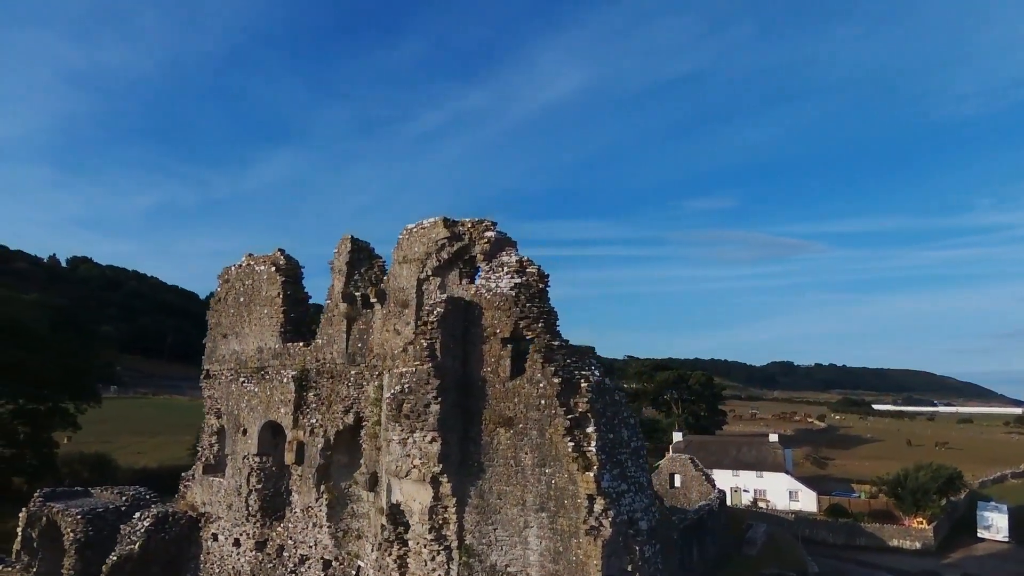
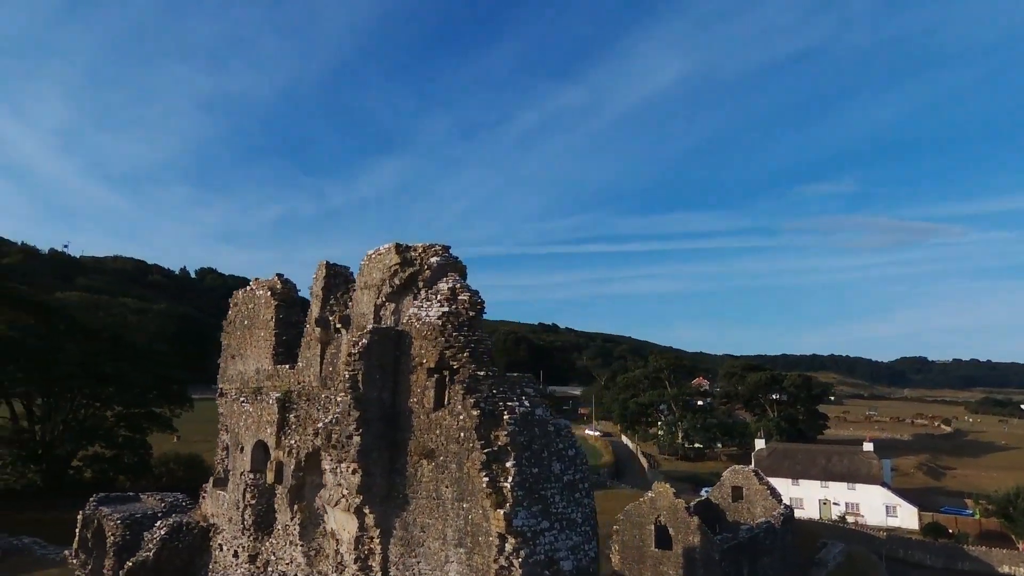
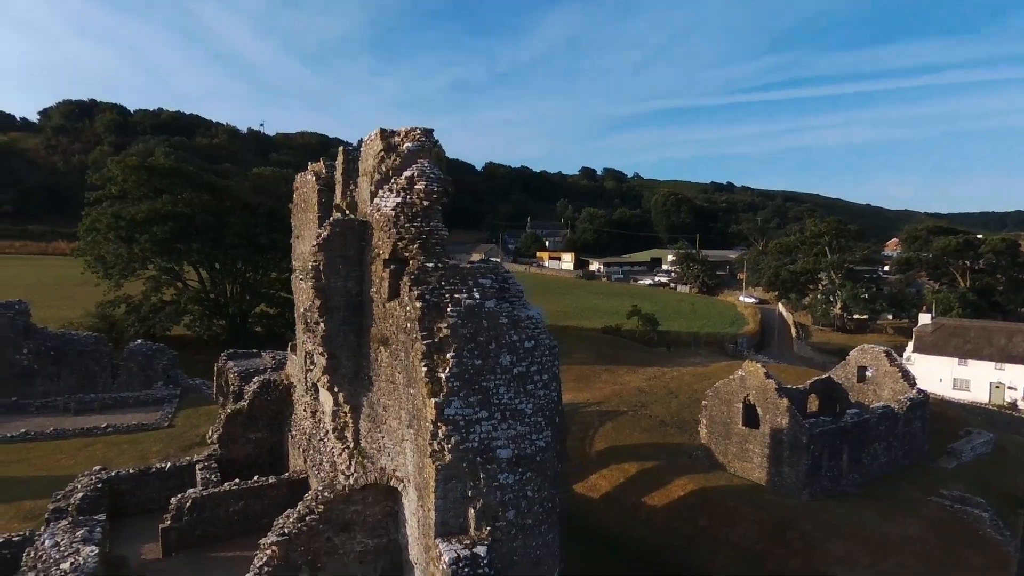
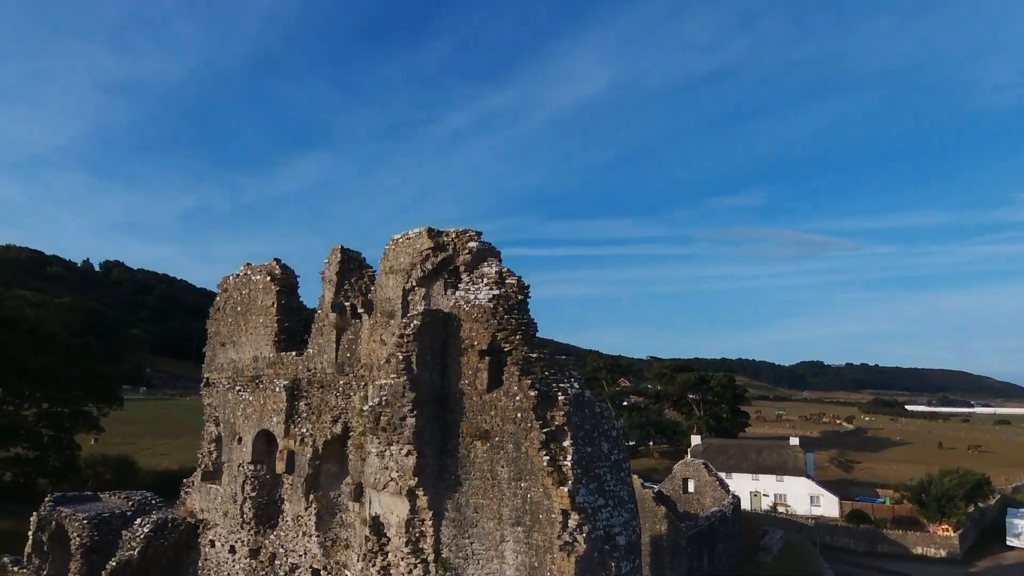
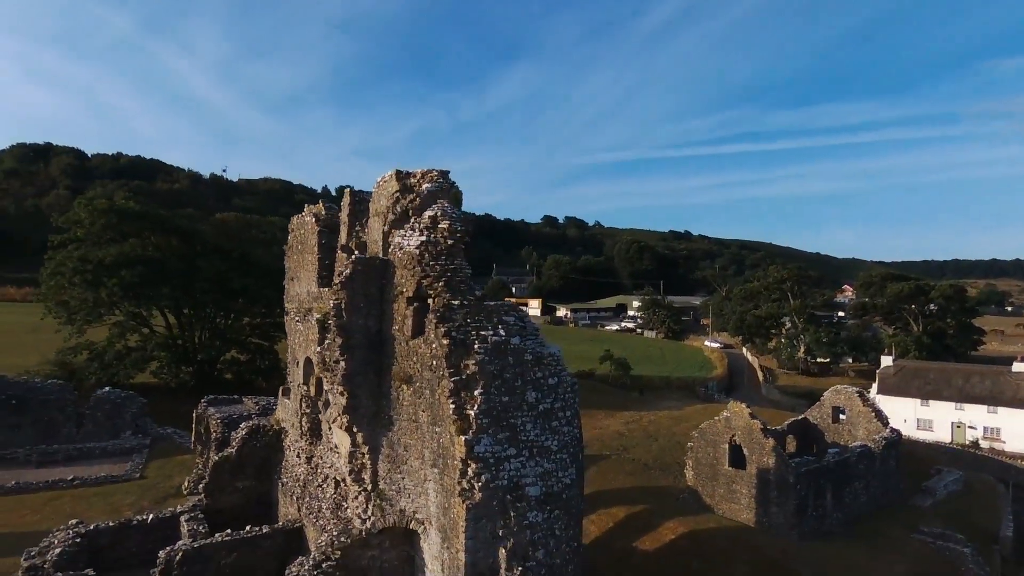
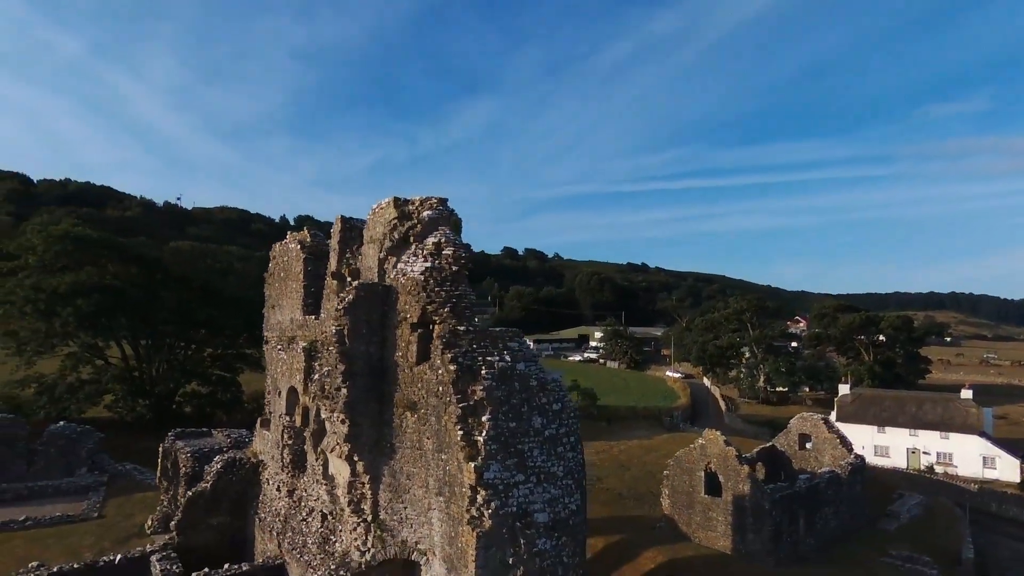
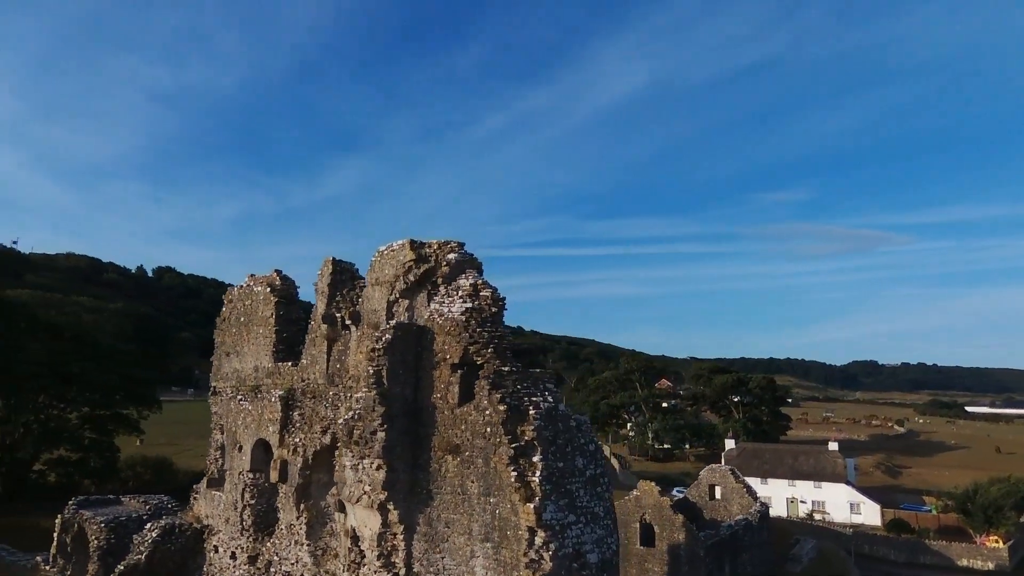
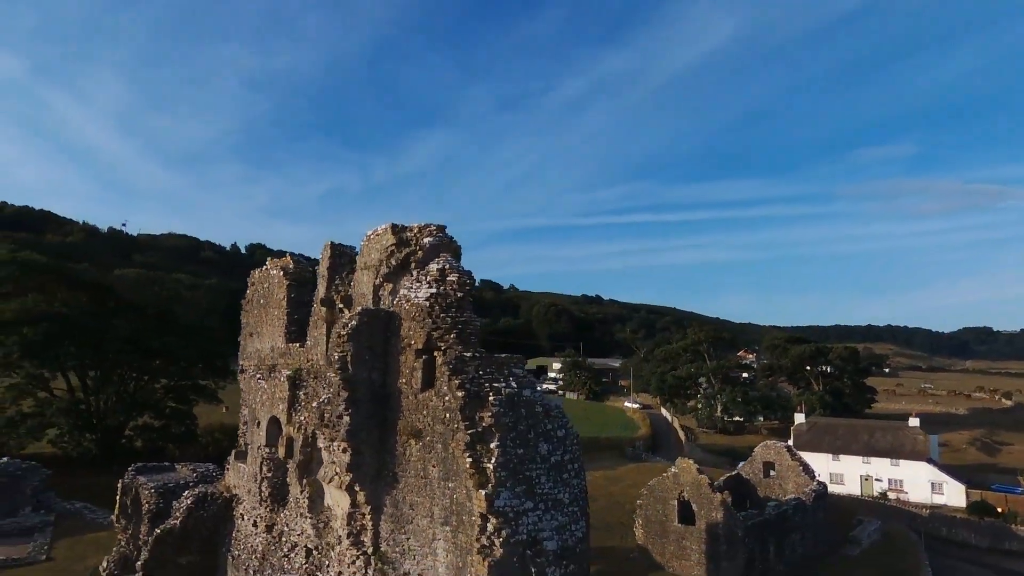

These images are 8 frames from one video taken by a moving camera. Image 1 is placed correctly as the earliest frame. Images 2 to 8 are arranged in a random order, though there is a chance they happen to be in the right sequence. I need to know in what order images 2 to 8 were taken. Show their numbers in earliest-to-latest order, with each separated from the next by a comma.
4, 7, 2, 8, 6, 5, 3
